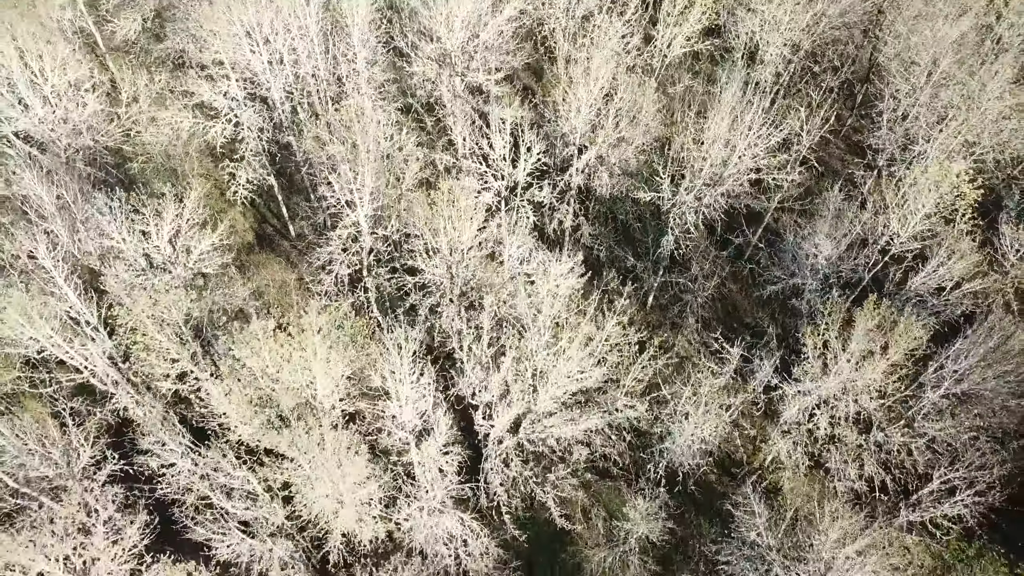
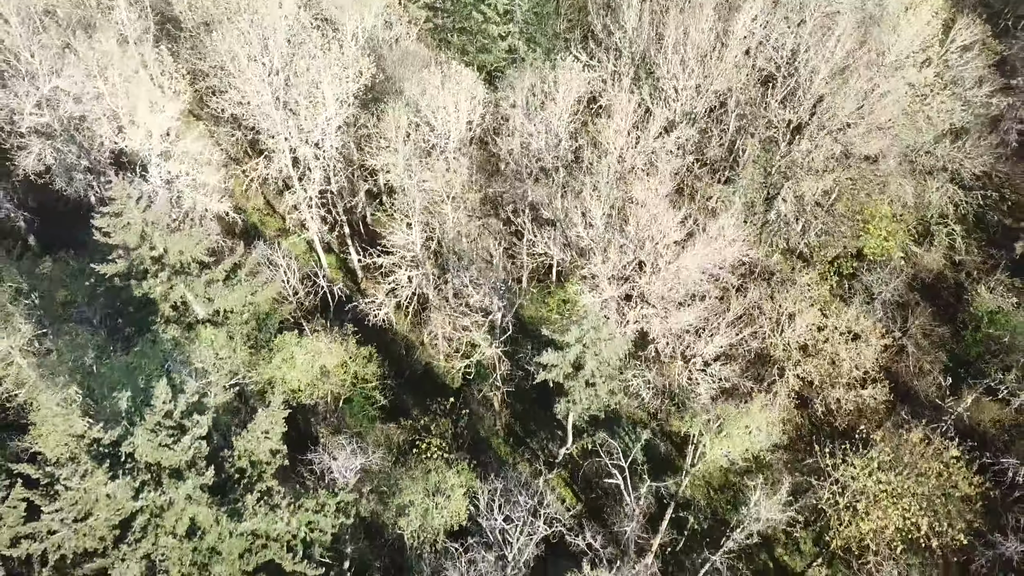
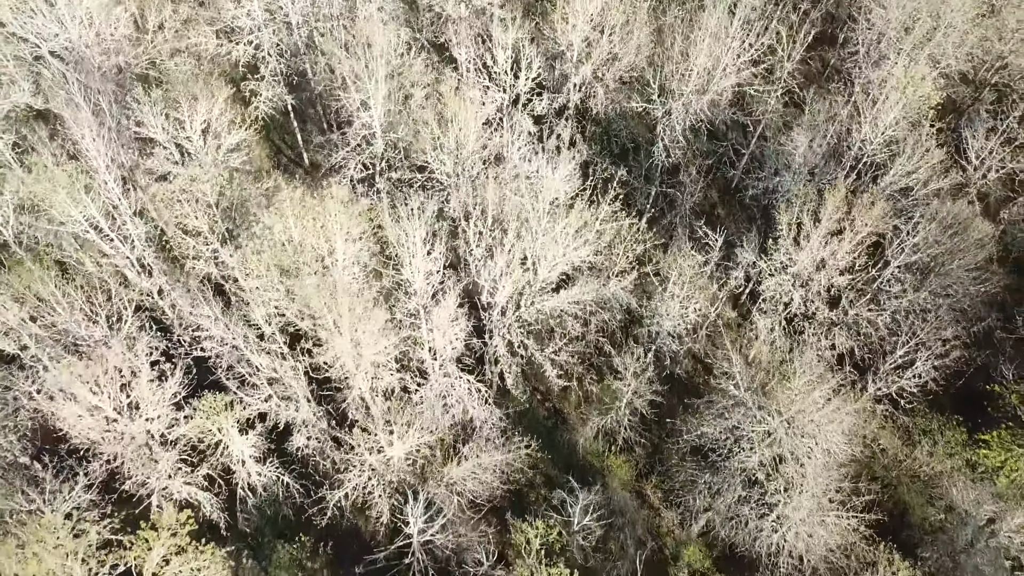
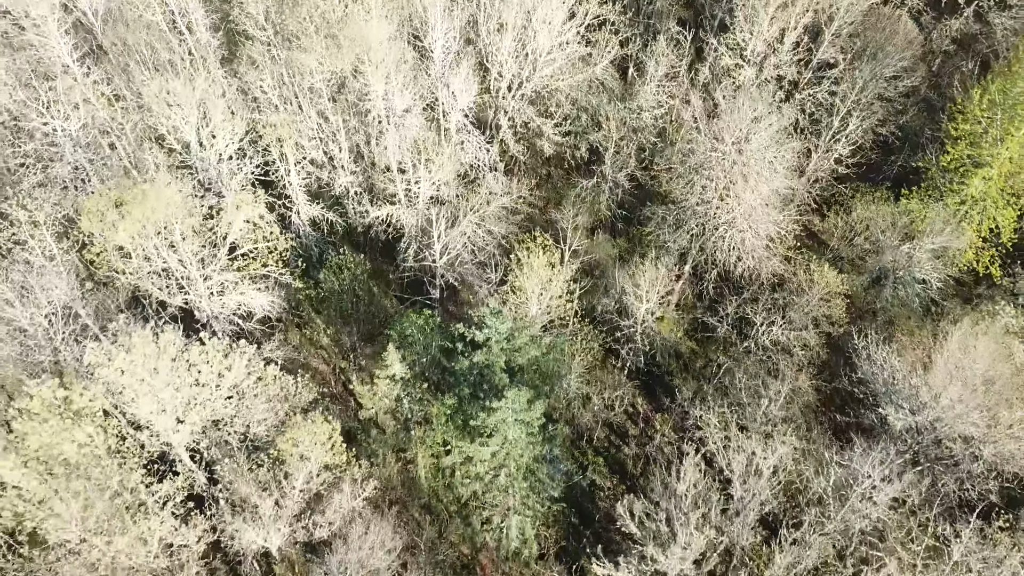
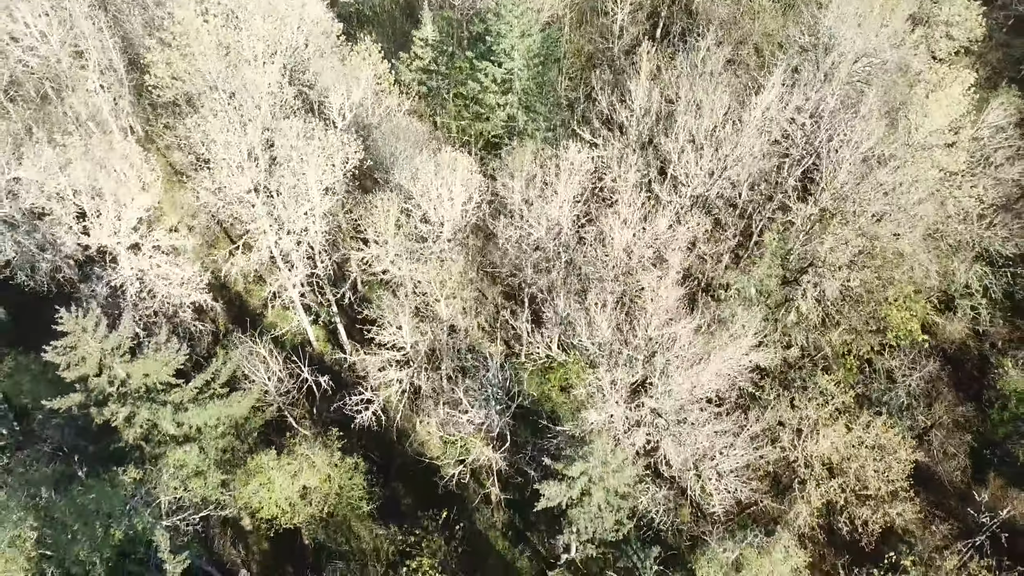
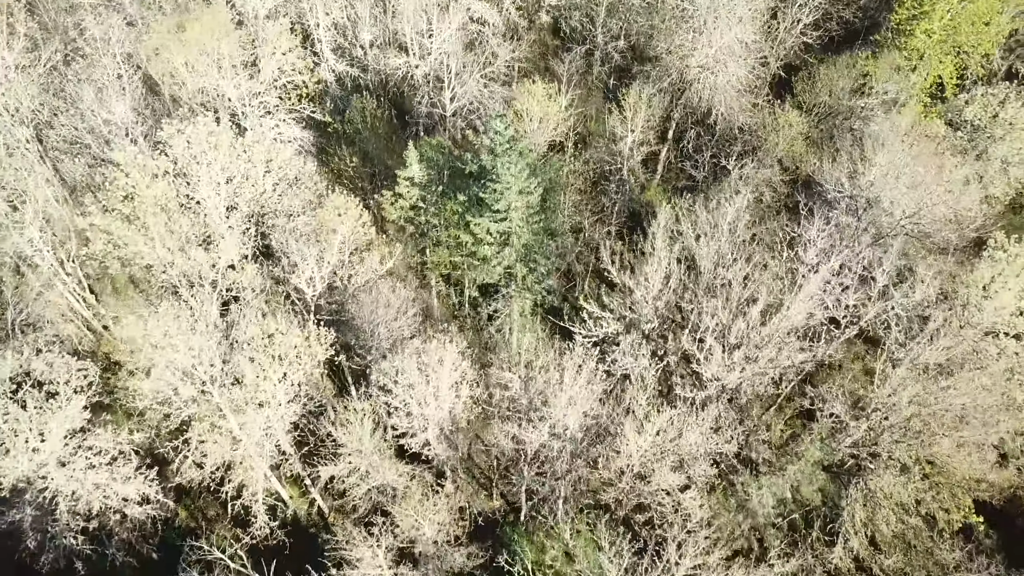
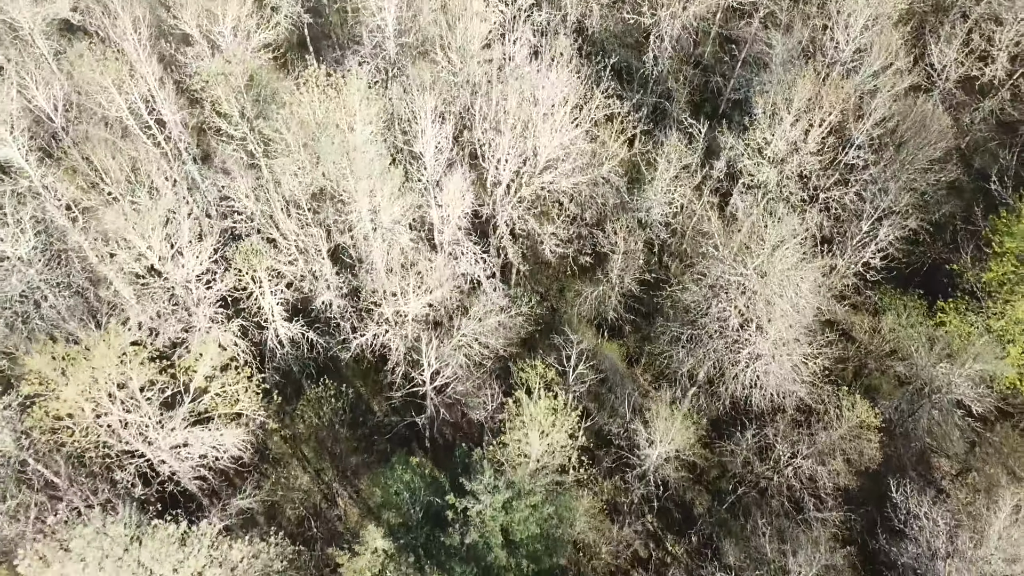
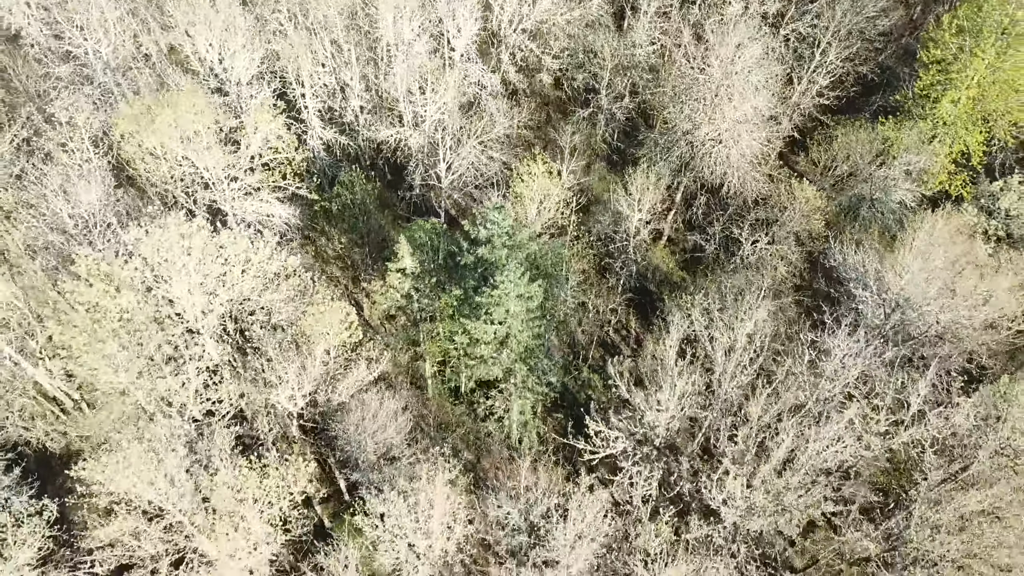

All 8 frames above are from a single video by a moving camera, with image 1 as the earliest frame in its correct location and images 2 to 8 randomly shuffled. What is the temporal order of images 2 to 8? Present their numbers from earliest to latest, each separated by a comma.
3, 7, 4, 8, 6, 5, 2
